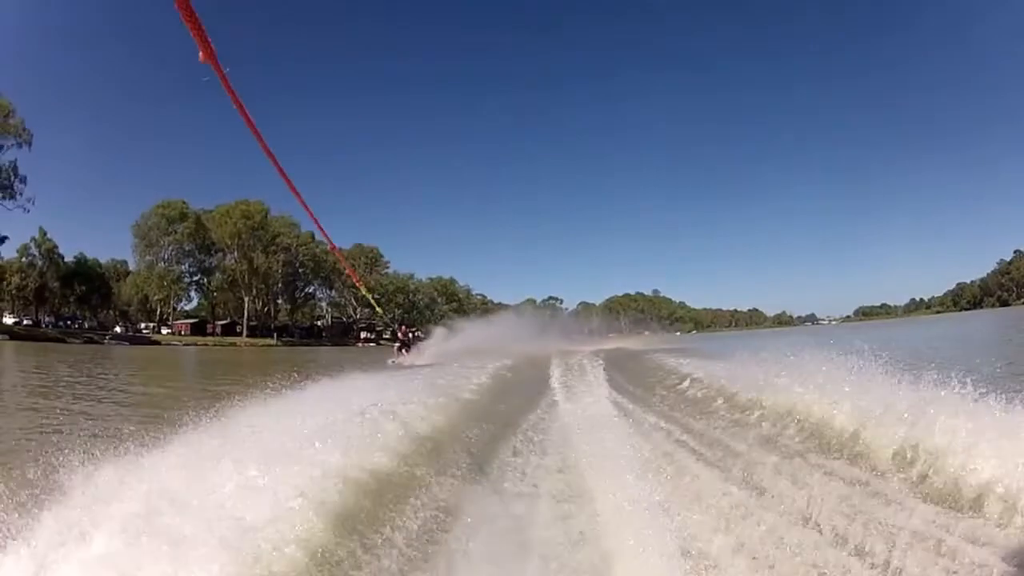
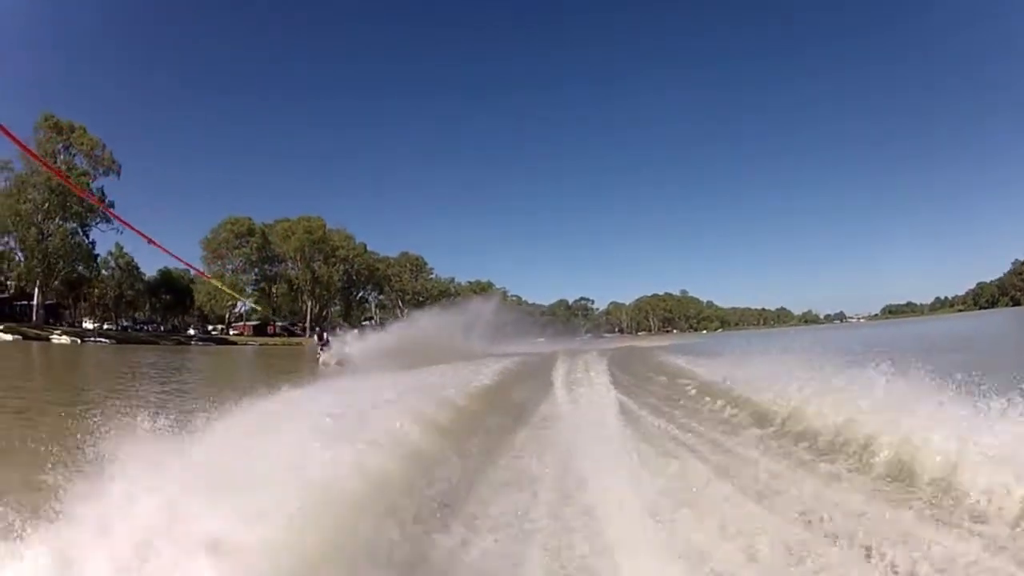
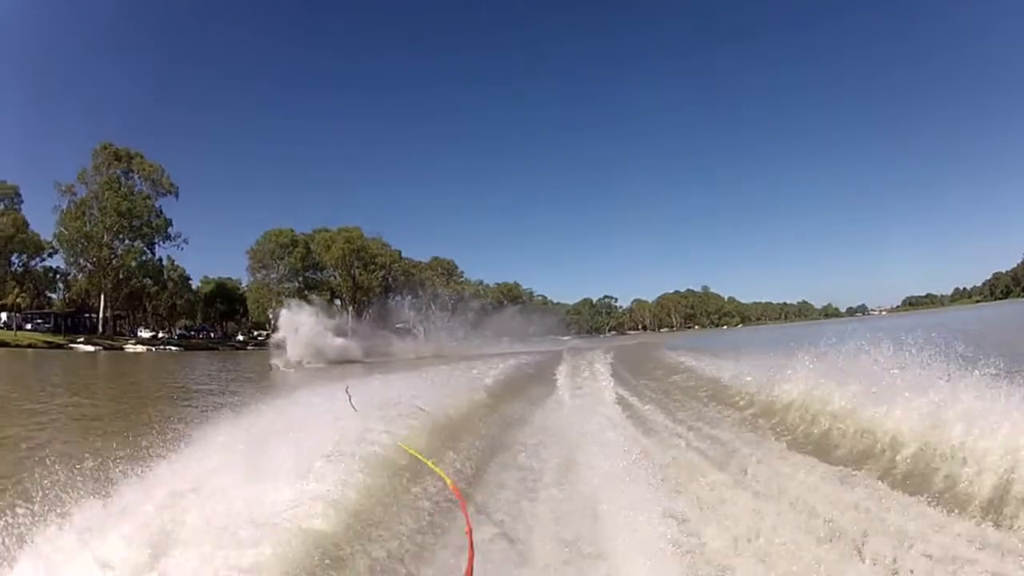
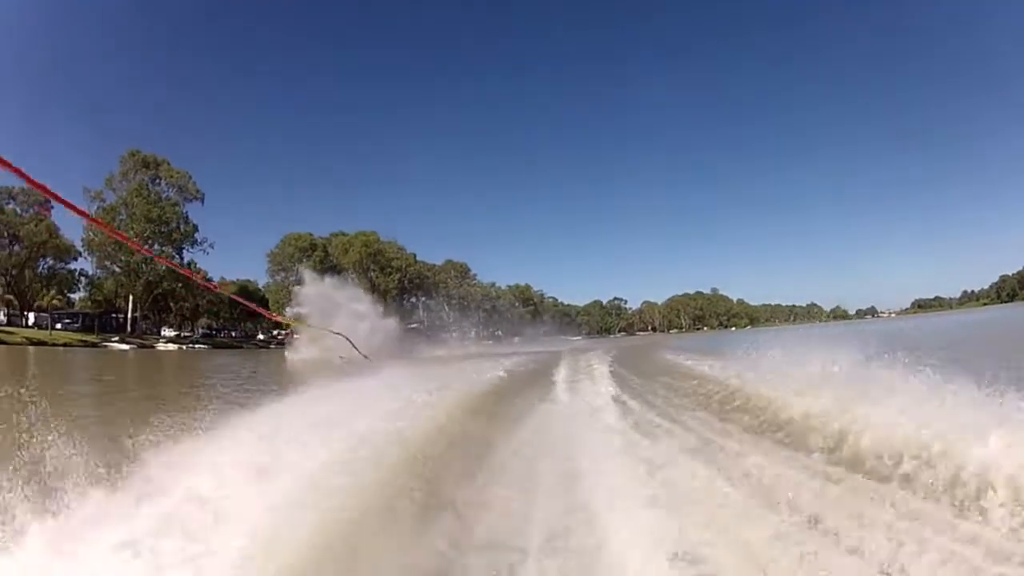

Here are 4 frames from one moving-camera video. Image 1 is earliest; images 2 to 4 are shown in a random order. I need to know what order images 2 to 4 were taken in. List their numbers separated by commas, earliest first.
2, 3, 4
